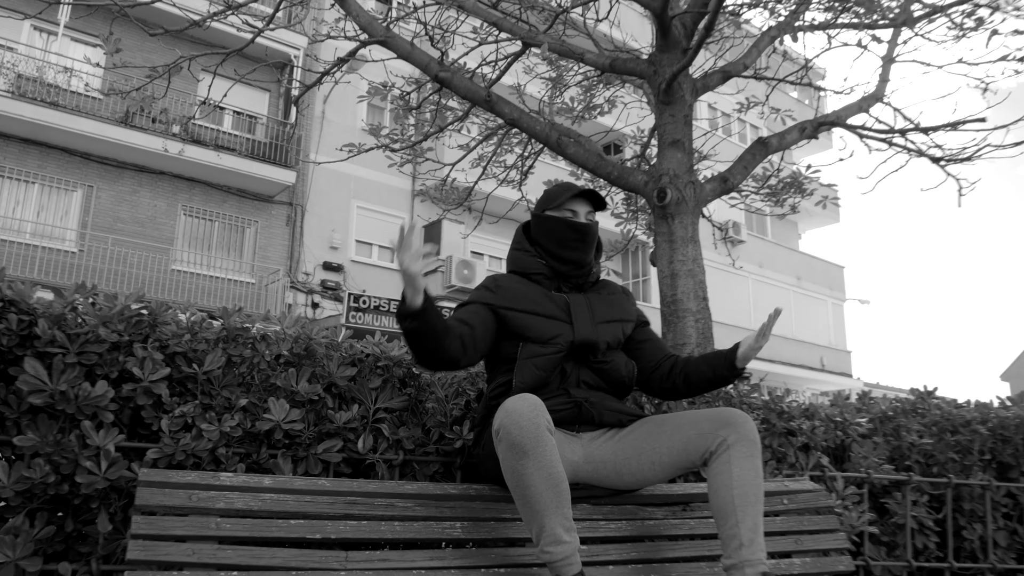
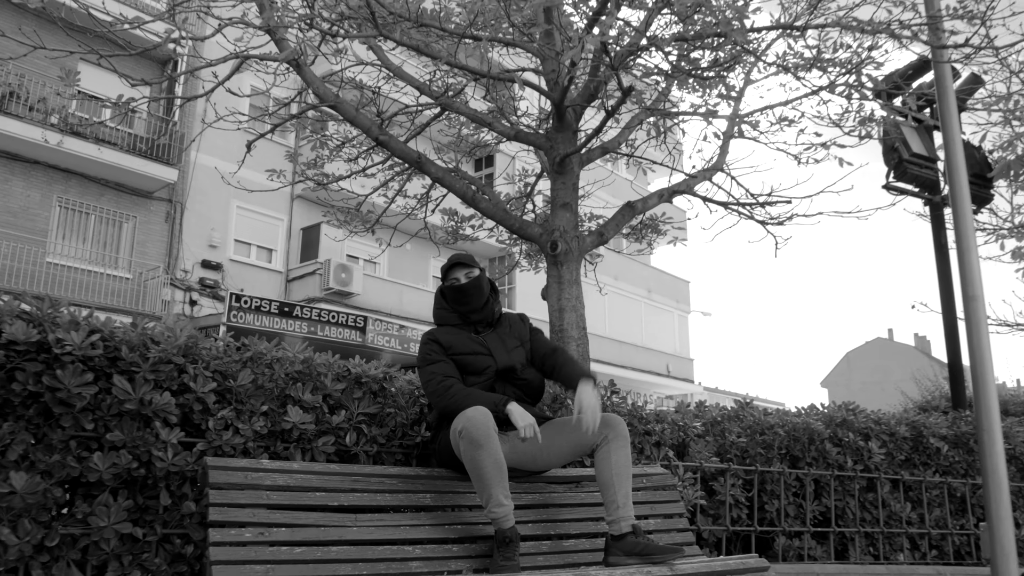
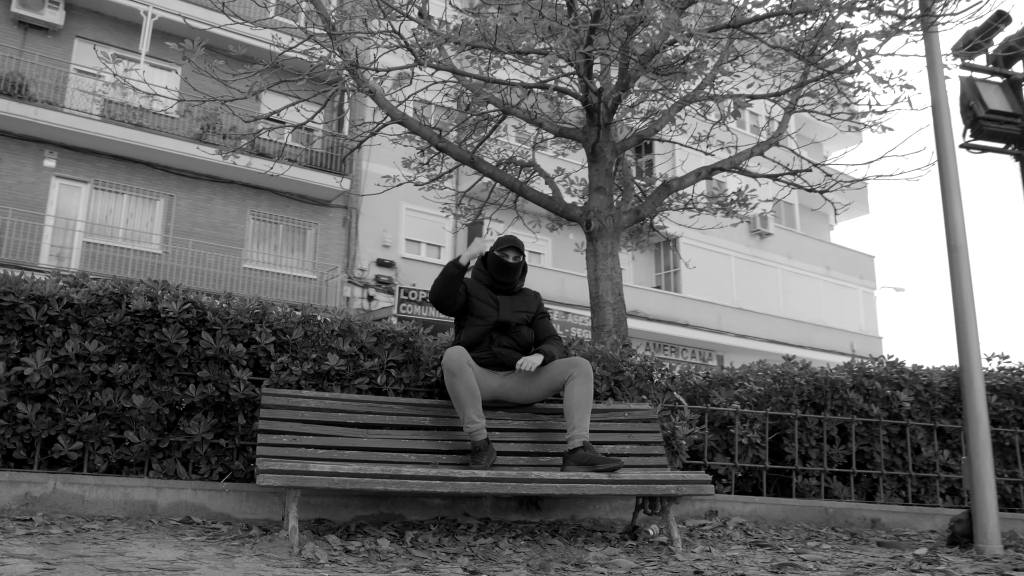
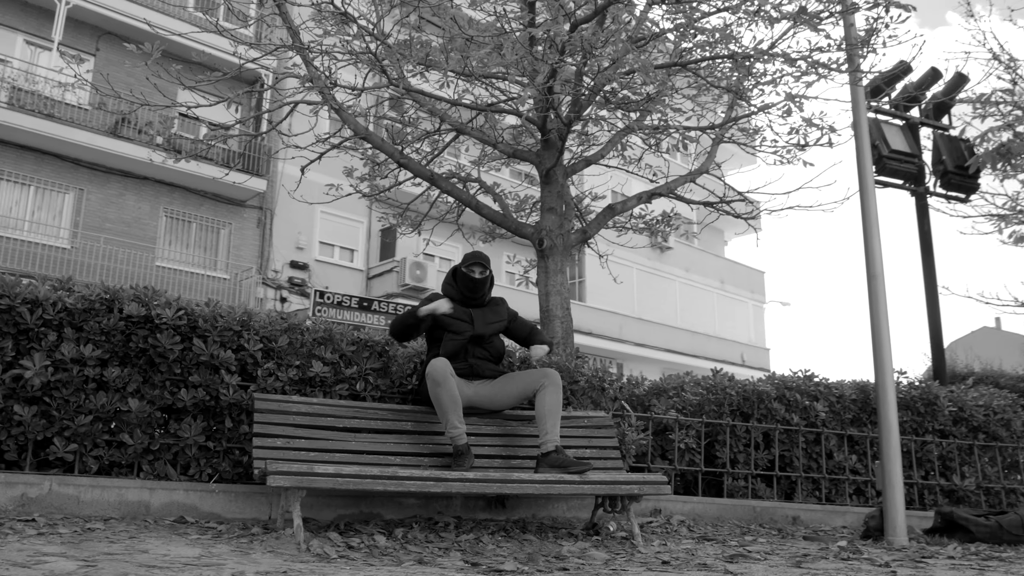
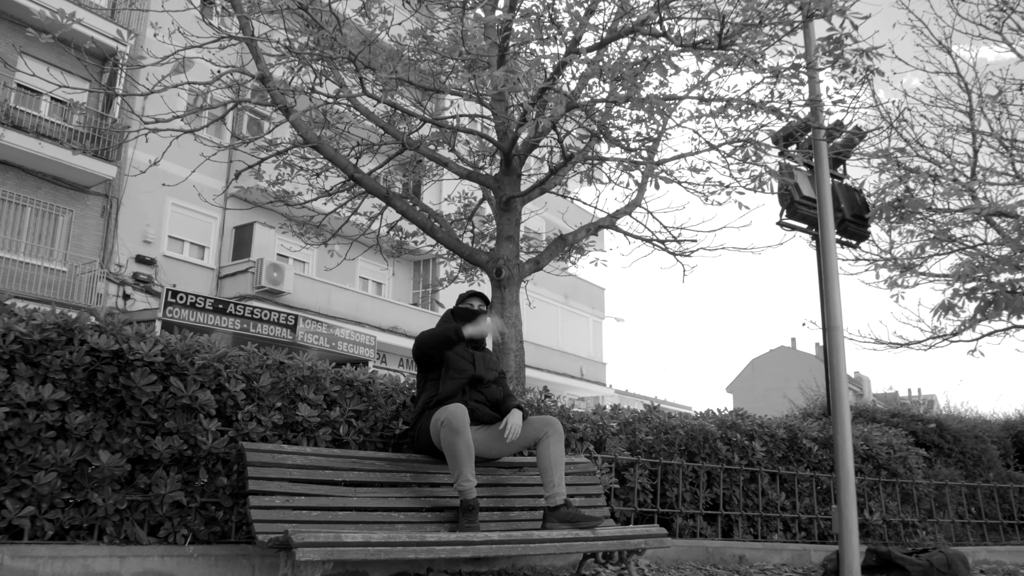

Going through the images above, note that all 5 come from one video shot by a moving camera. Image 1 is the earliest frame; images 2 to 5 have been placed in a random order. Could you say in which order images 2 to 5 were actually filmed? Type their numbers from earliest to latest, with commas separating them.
2, 5, 4, 3
